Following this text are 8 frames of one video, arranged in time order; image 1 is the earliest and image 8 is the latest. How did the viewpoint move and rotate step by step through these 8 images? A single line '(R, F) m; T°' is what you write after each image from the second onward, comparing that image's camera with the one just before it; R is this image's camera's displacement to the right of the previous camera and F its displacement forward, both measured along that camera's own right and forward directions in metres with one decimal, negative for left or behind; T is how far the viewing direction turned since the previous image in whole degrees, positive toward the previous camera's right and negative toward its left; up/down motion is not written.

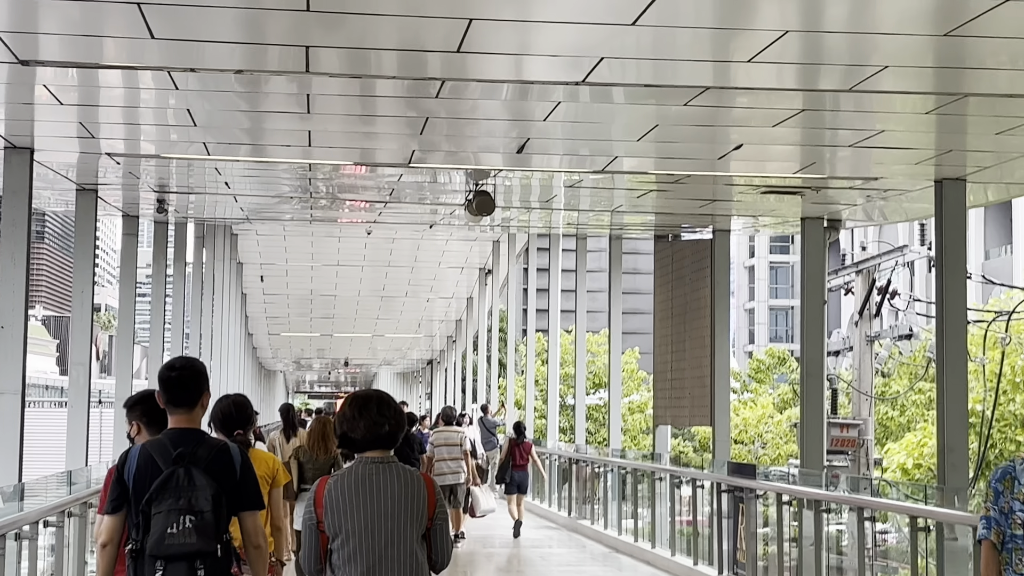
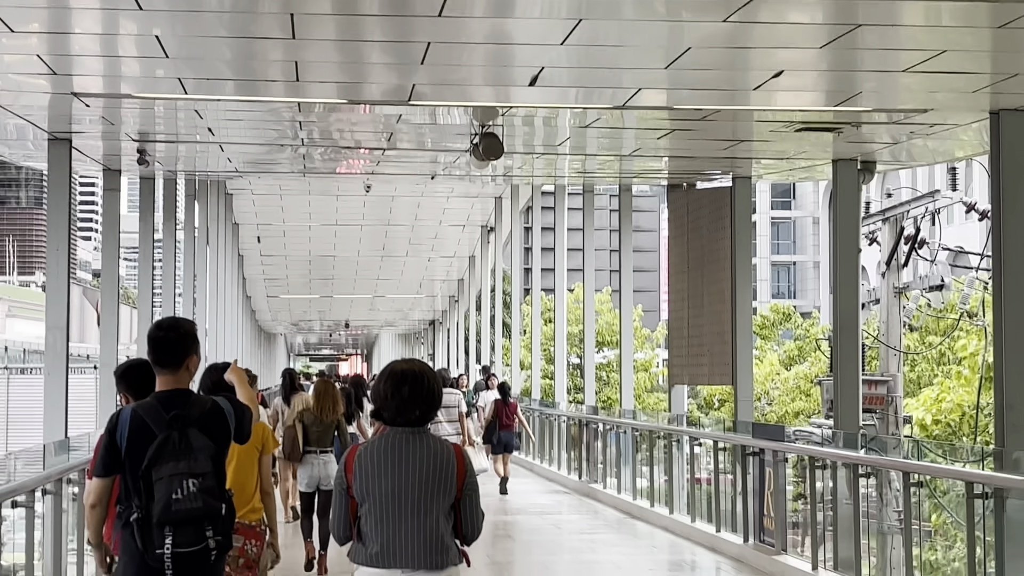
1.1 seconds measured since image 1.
(0.0, +0.6) m; 0°
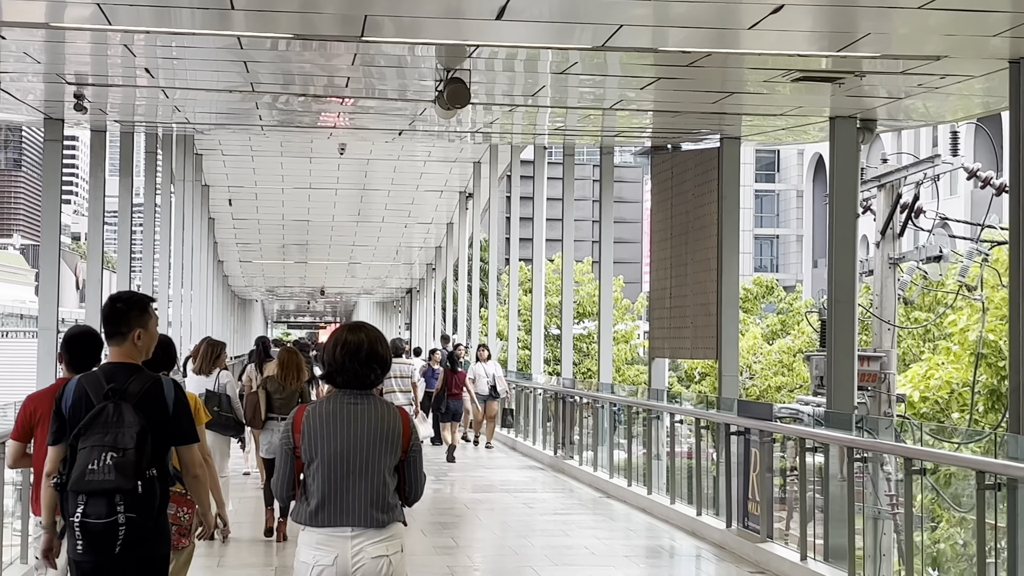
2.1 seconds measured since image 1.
(+0.1, +0.6) m; +1°
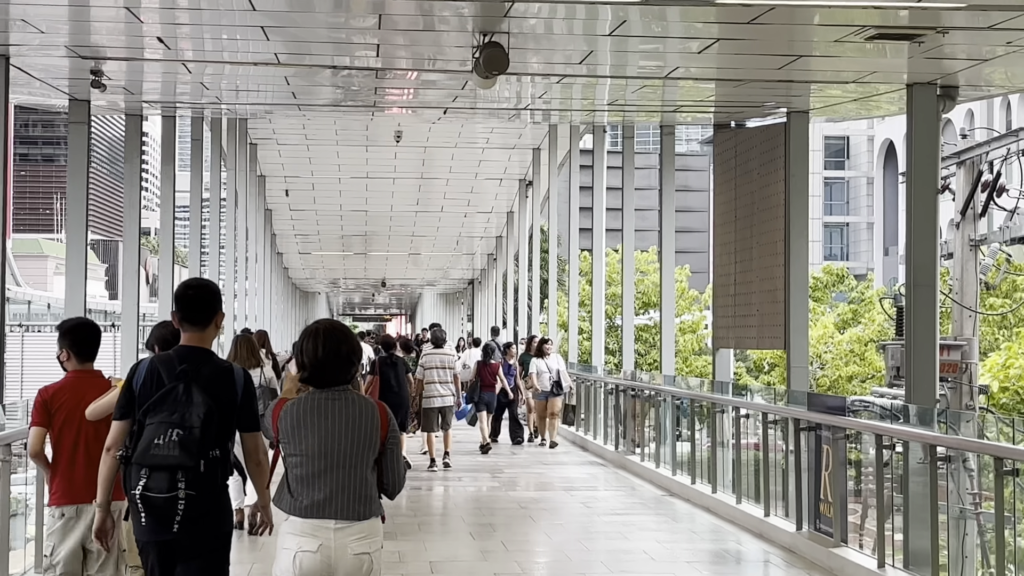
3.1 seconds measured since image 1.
(+0.1, +0.5) m; -3°
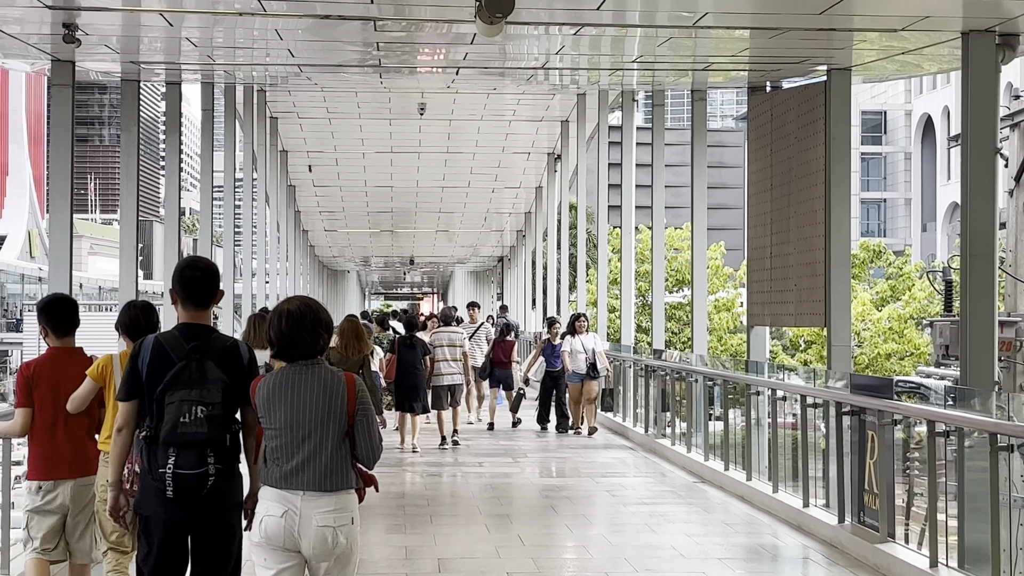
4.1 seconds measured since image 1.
(+0.1, +0.6) m; -1°
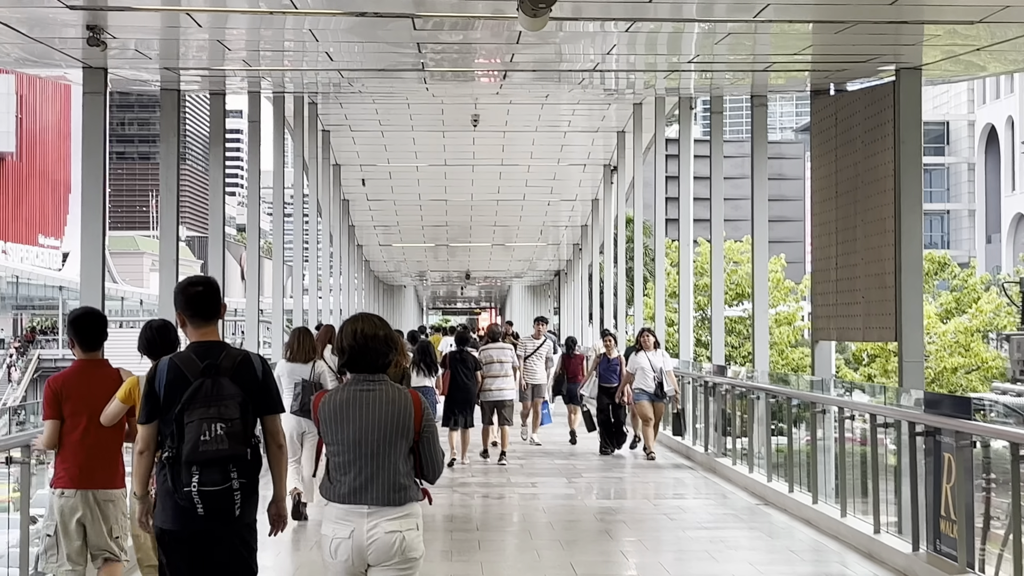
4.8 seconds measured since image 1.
(0.0, +0.4) m; -2°
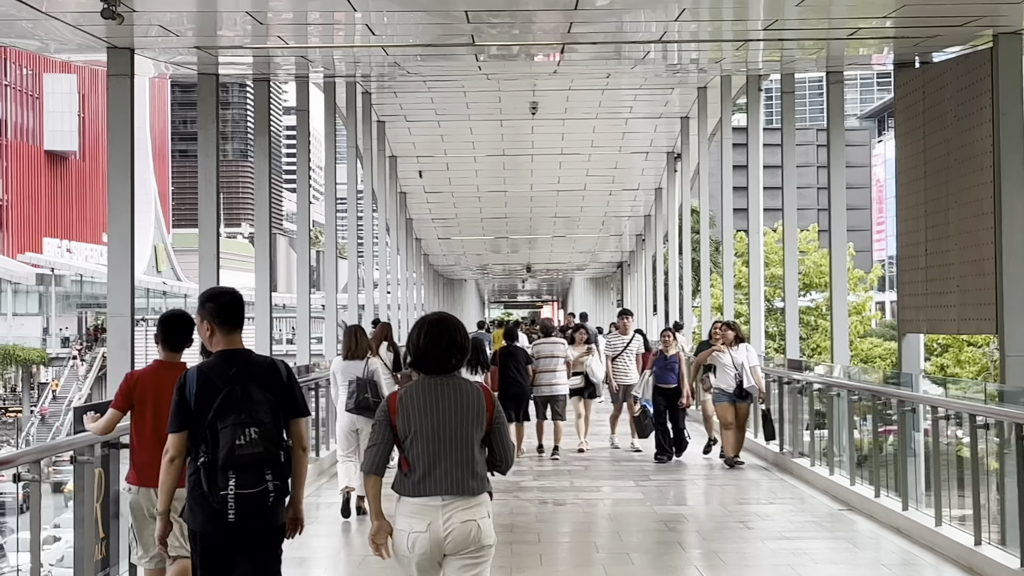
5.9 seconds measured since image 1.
(0.0, +0.6) m; -2°
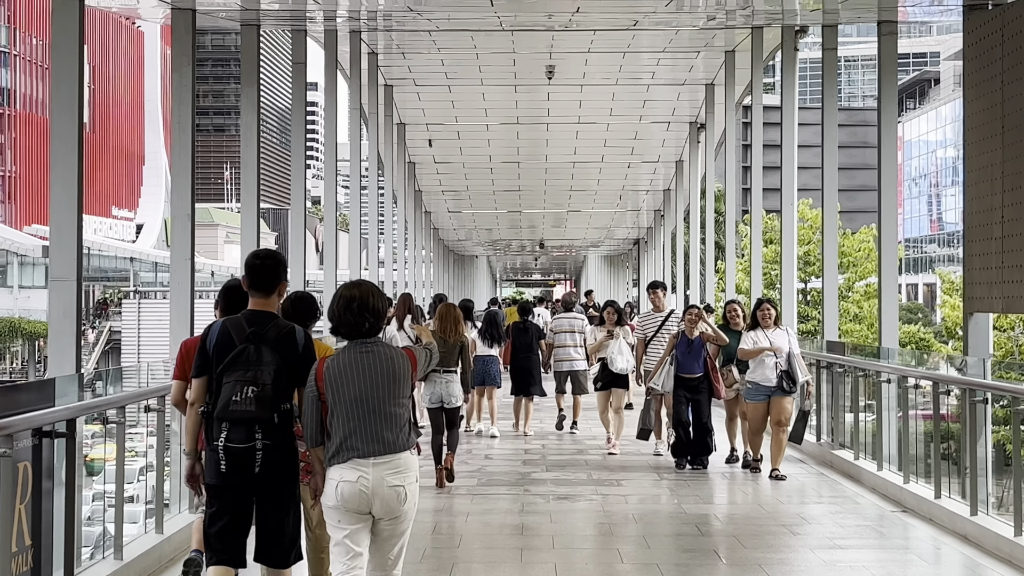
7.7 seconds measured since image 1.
(0.0, +1.0) m; 0°
